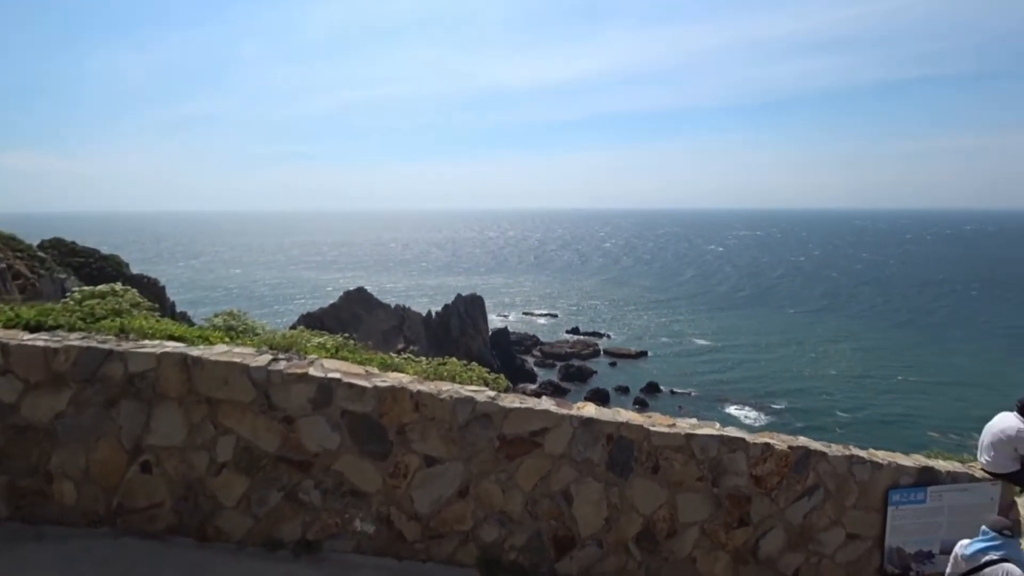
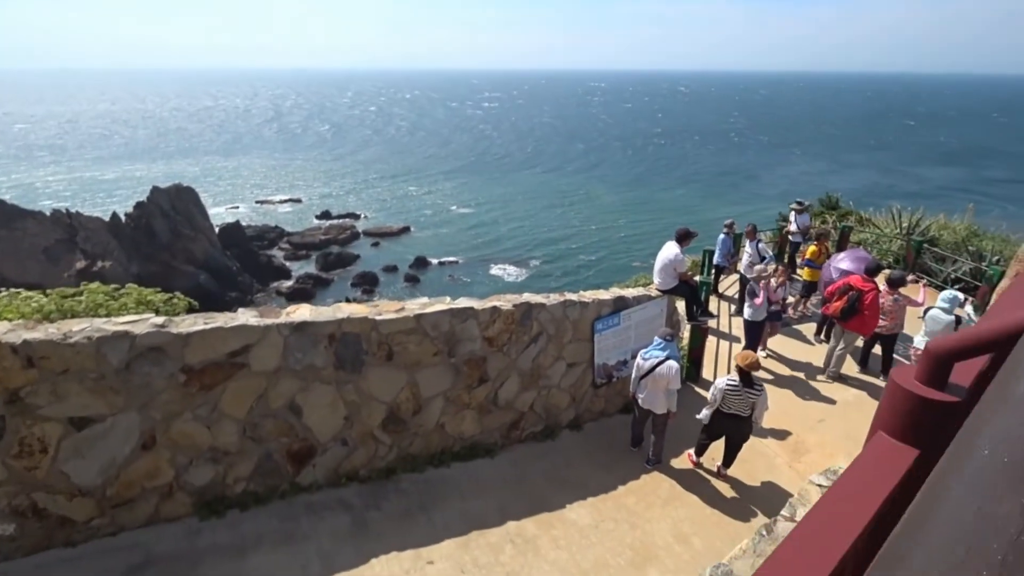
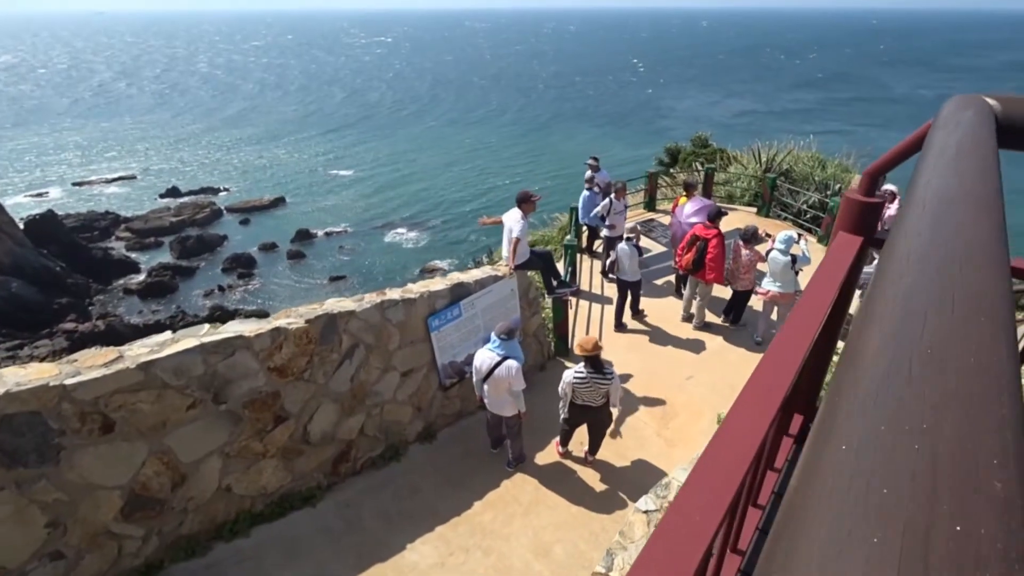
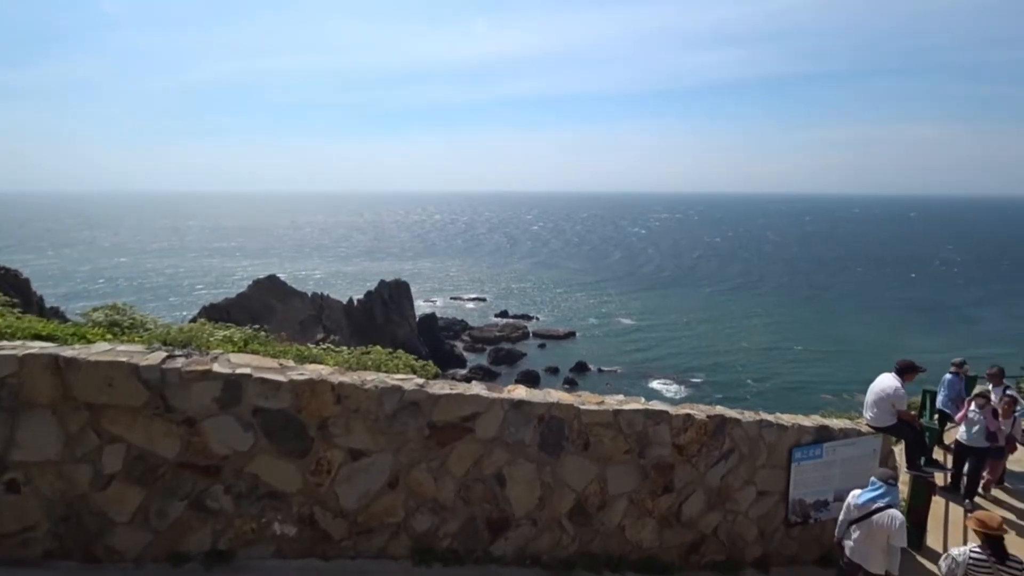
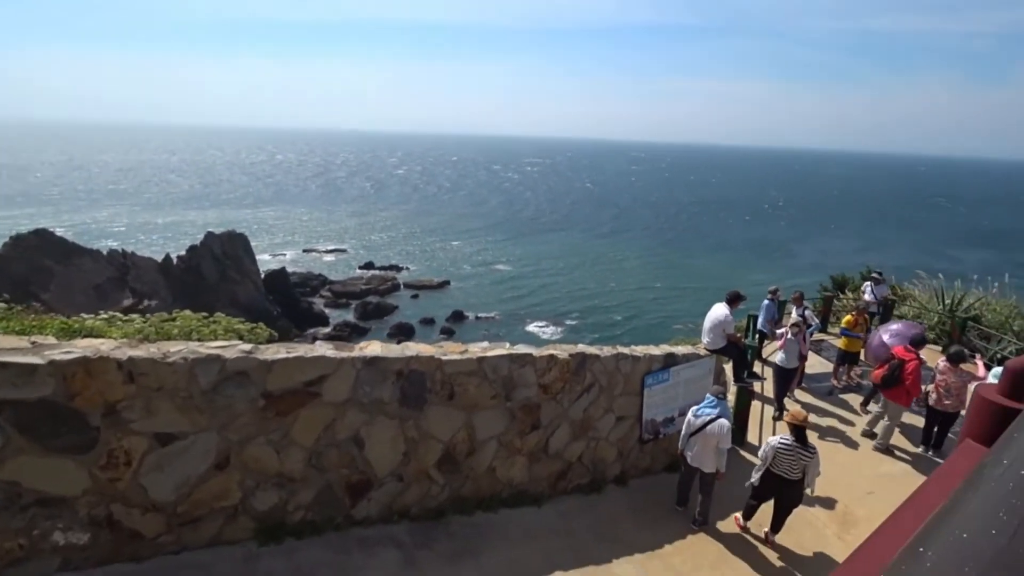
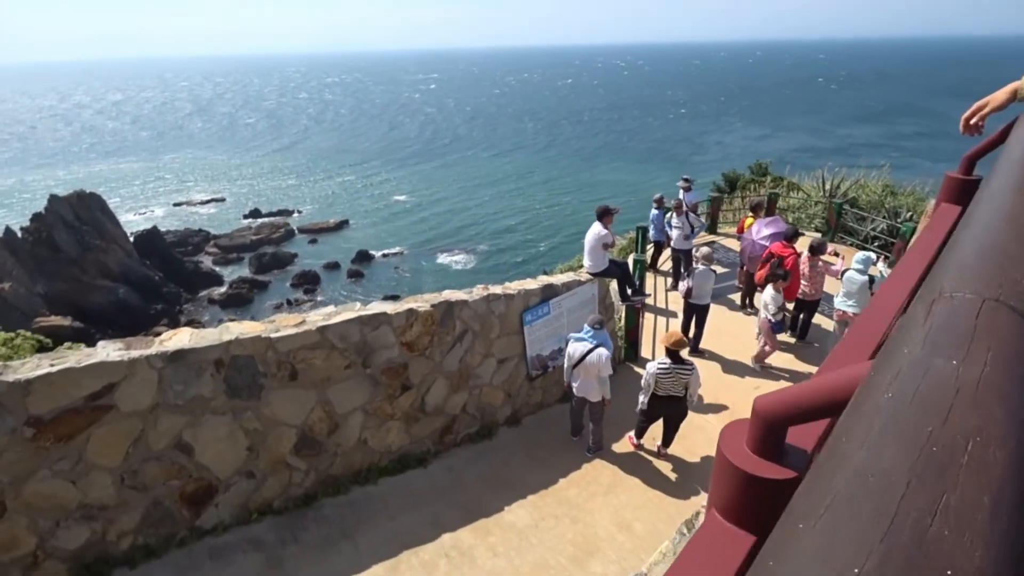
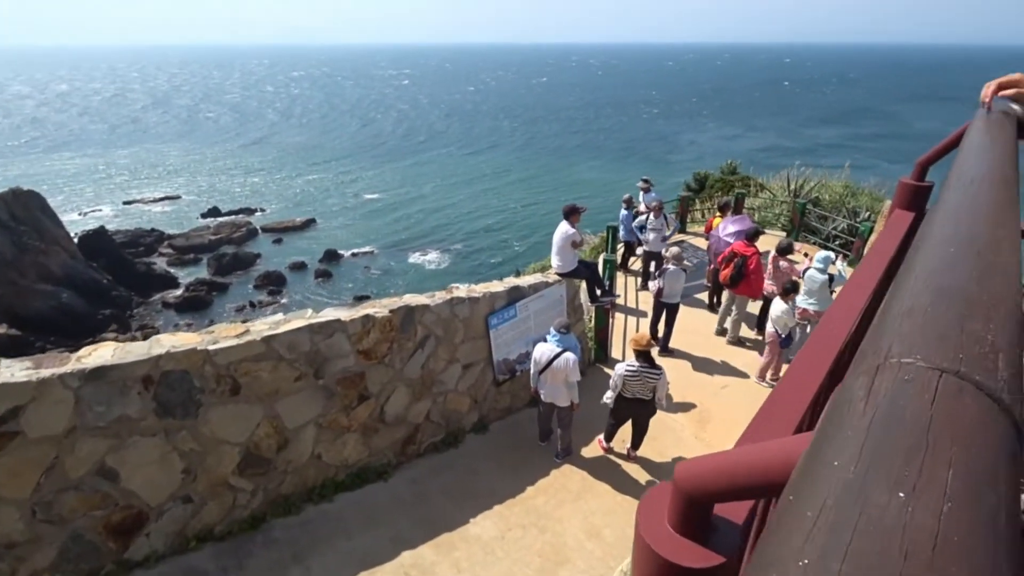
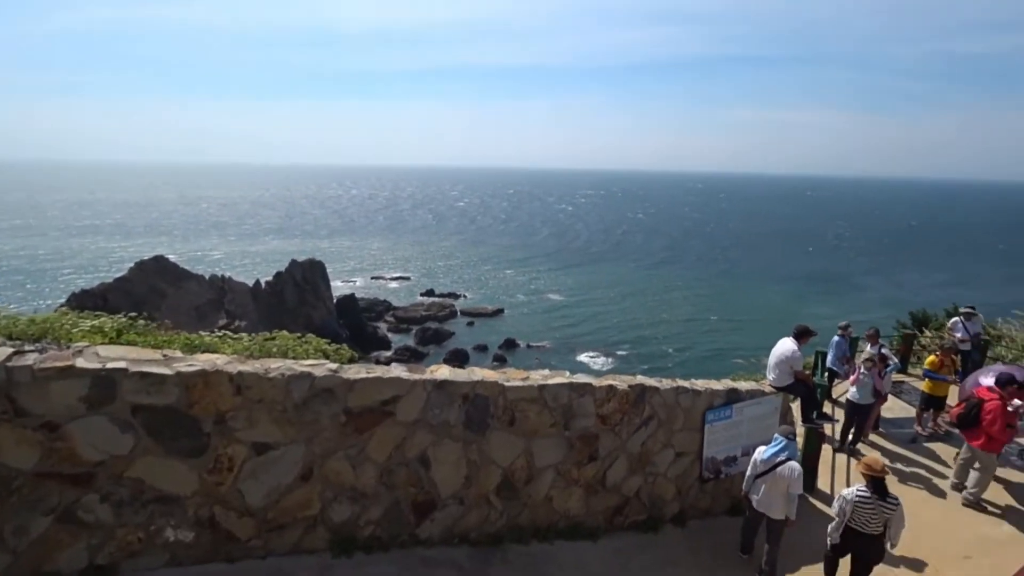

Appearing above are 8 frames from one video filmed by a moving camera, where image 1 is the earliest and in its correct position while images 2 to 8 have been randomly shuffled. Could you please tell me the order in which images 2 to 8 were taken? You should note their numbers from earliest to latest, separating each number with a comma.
4, 8, 5, 2, 6, 7, 3
